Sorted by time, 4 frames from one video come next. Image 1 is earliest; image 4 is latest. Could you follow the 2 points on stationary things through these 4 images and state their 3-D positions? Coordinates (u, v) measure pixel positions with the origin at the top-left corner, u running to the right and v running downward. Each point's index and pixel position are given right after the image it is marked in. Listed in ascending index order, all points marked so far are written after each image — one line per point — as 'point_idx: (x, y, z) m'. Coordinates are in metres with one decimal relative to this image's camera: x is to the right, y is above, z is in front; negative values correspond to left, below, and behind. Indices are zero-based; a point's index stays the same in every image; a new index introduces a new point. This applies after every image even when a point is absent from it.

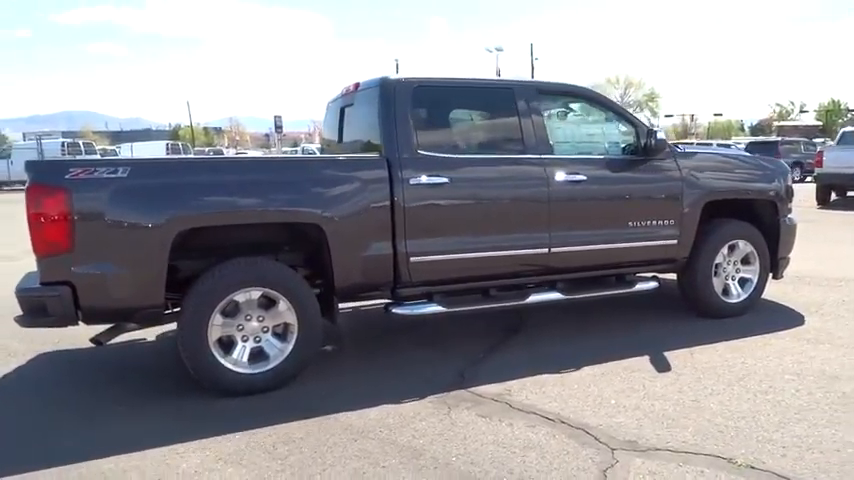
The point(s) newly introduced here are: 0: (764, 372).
0: (+2.3, -0.9, +4.5) m
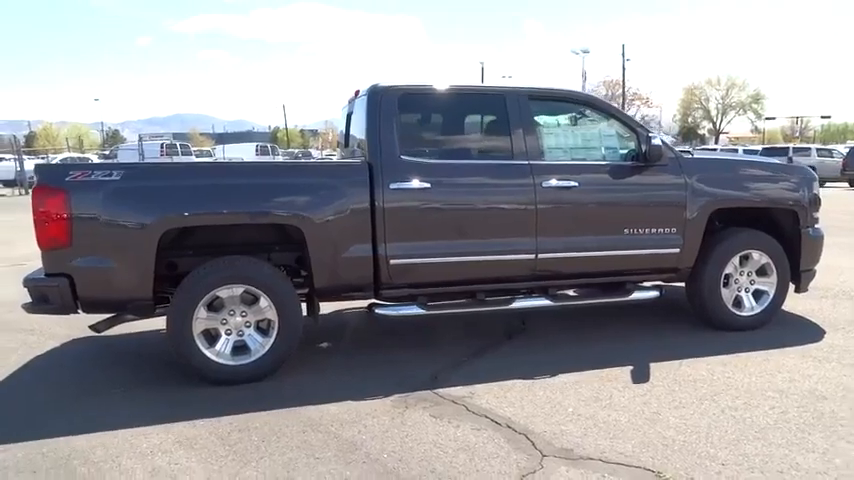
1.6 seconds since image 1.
0: (+2.1, -1.0, +4.3) m
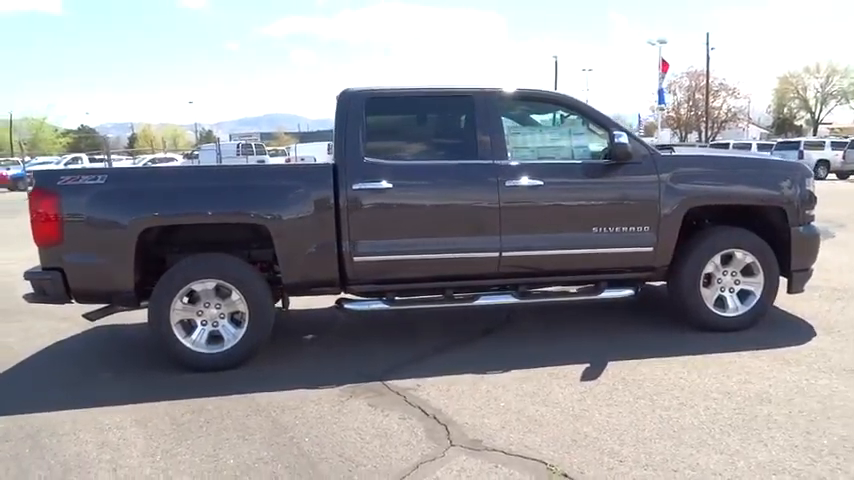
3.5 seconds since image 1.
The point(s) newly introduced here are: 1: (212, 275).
0: (+1.7, -1.0, +4.3) m
1: (-1.7, -0.3, +5.0) m
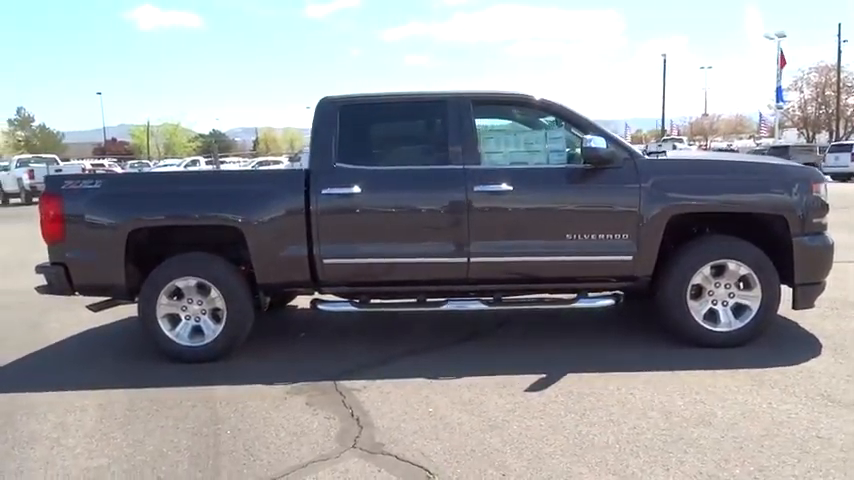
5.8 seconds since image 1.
0: (+1.3, -1.0, +4.1) m
1: (-1.9, -0.3, +5.4) m
